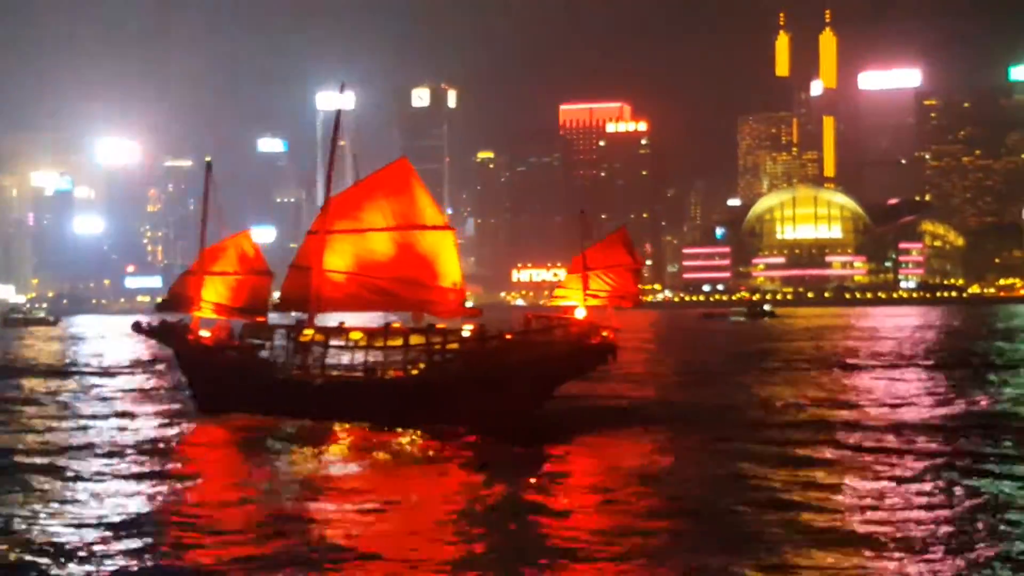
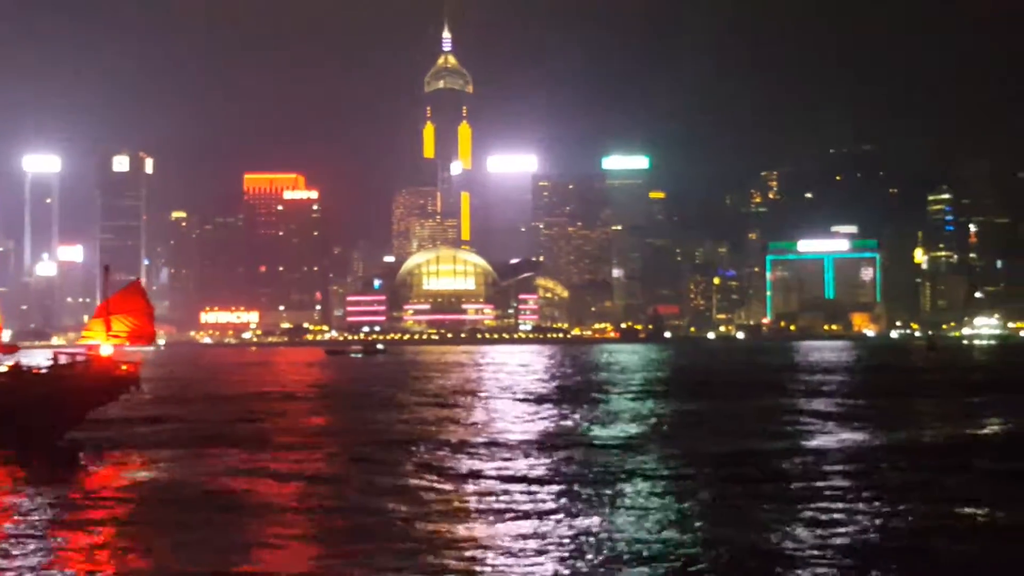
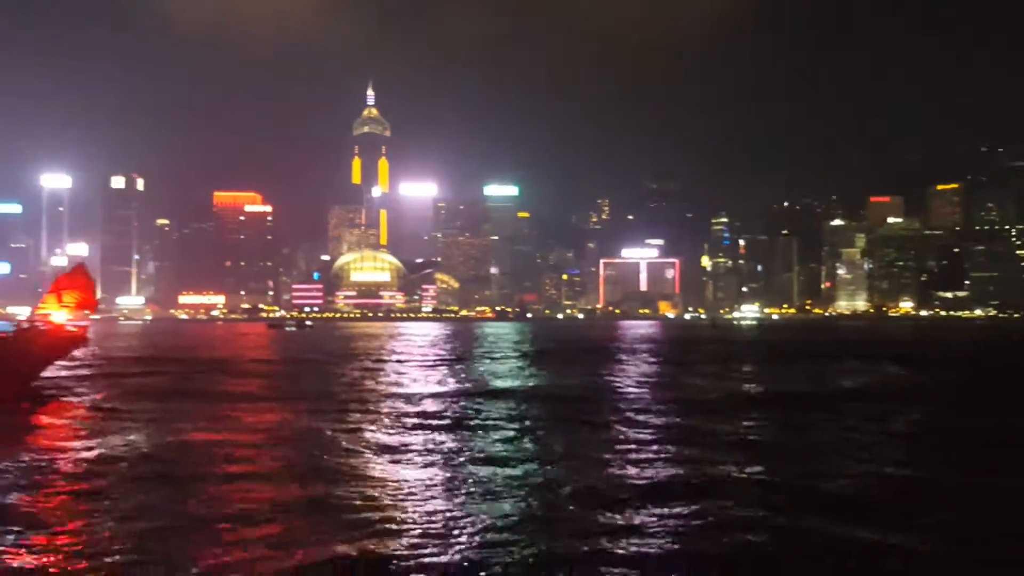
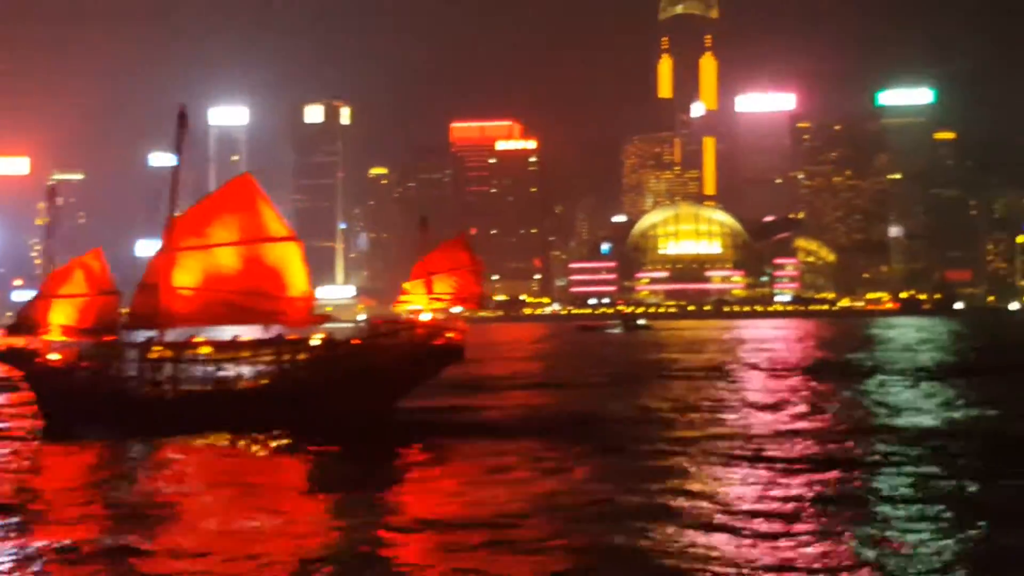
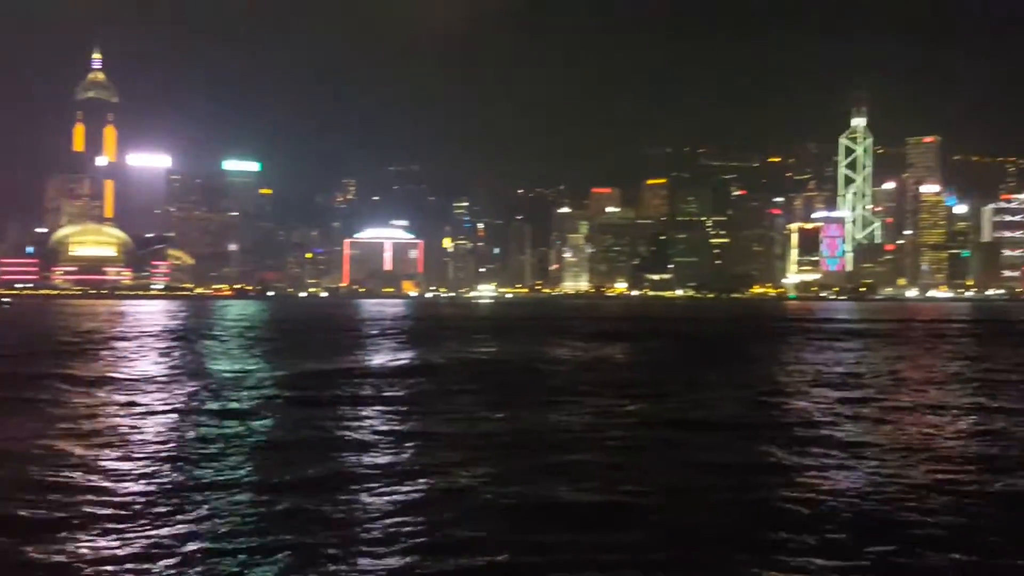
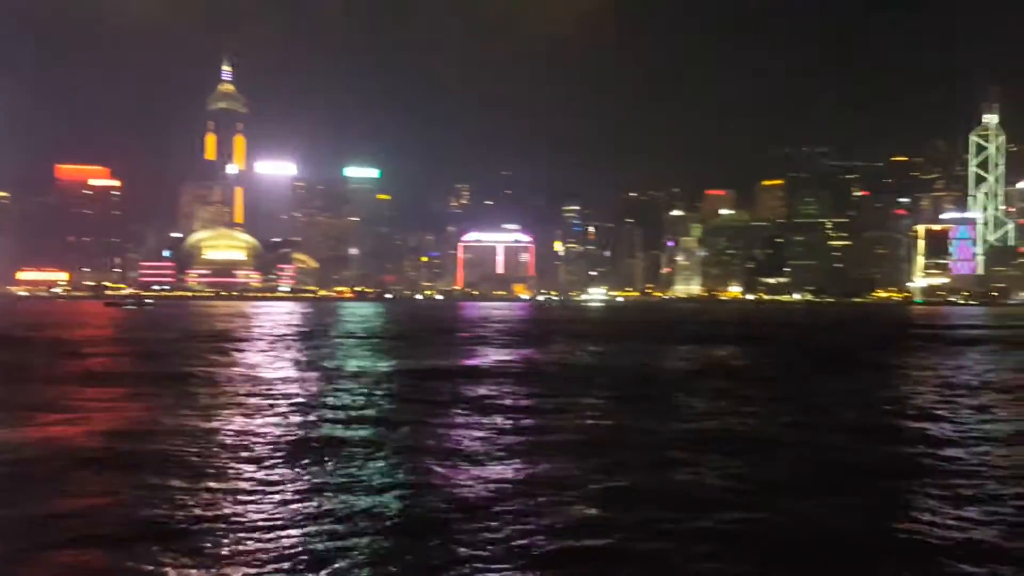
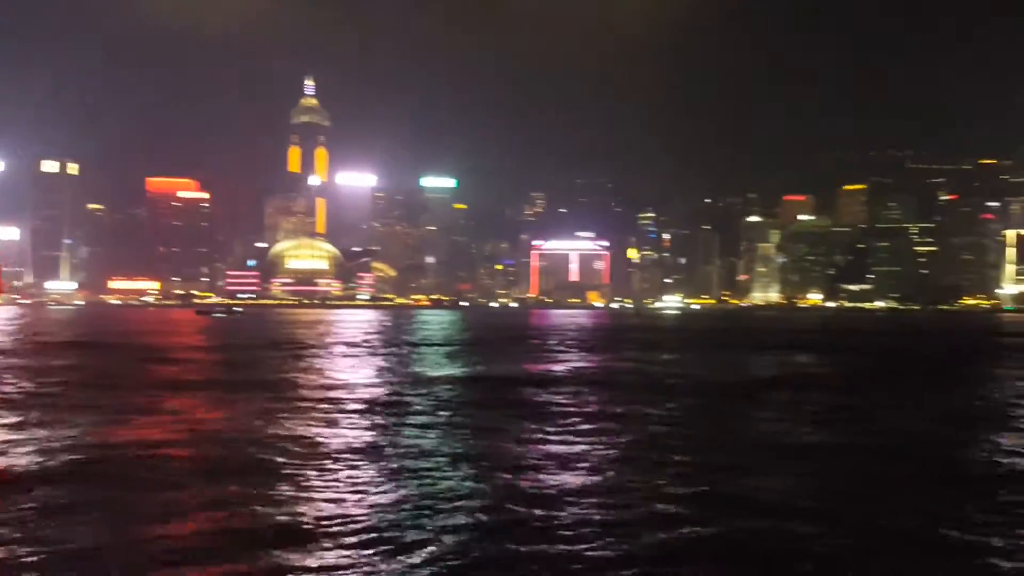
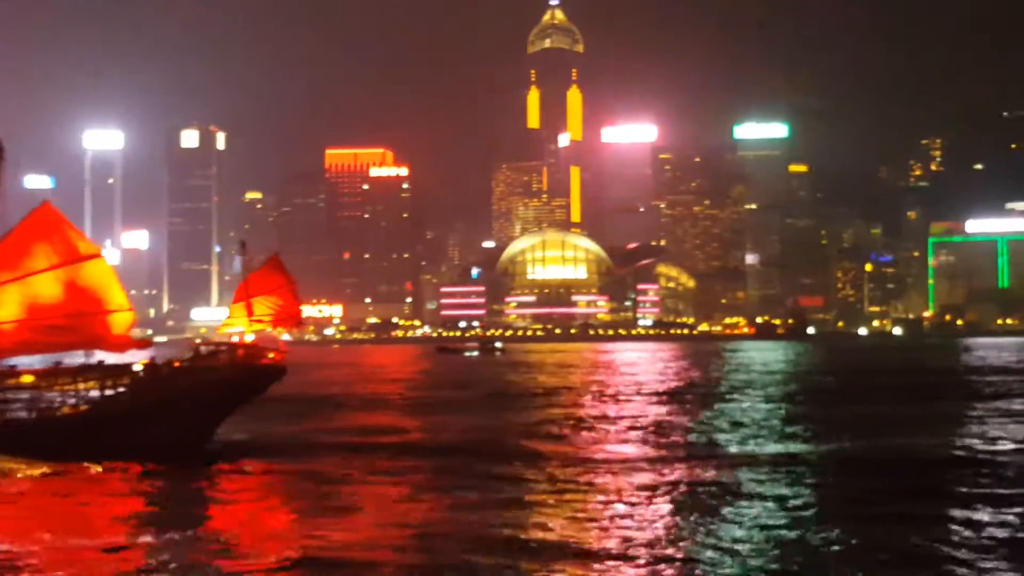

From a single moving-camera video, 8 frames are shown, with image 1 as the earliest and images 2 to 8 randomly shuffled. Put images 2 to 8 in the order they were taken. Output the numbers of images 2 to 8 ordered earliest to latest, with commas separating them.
4, 8, 2, 3, 7, 6, 5
